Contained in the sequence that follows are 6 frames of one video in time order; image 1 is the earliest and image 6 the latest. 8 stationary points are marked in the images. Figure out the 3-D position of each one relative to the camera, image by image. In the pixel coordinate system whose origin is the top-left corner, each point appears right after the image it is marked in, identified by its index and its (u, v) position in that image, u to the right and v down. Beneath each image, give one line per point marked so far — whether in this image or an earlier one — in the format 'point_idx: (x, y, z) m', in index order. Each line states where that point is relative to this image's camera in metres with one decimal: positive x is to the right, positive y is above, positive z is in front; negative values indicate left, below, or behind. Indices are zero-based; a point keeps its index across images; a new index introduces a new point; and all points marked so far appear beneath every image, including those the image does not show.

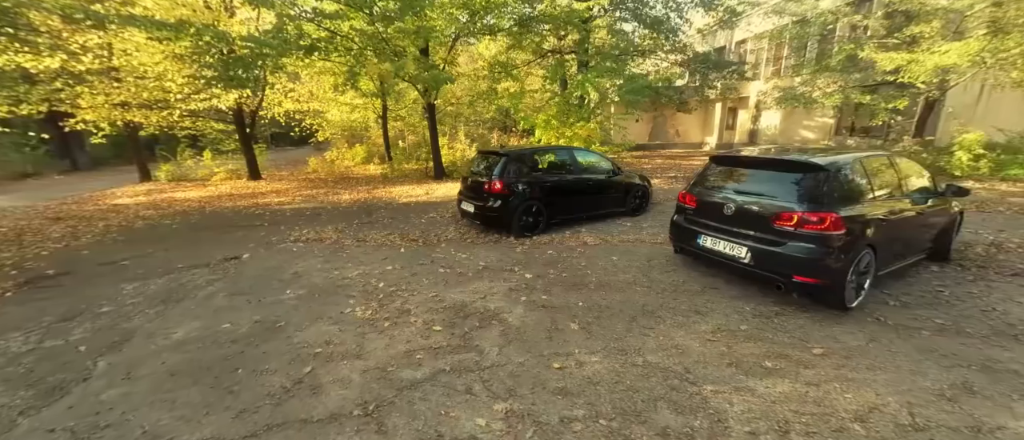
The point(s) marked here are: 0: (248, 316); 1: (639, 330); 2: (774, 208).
0: (-2.8, -1.0, +4.1) m
1: (+1.2, -1.0, +3.6) m
2: (+2.7, +0.2, +4.0) m
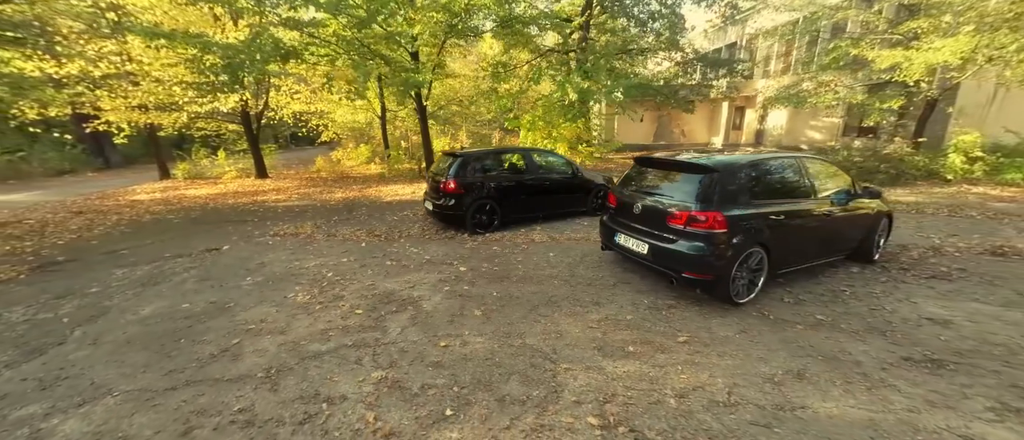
0: (-3.7, -0.9, +4.7) m
1: (+0.2, -1.0, +4.0) m
2: (+1.7, +0.2, +4.3) m
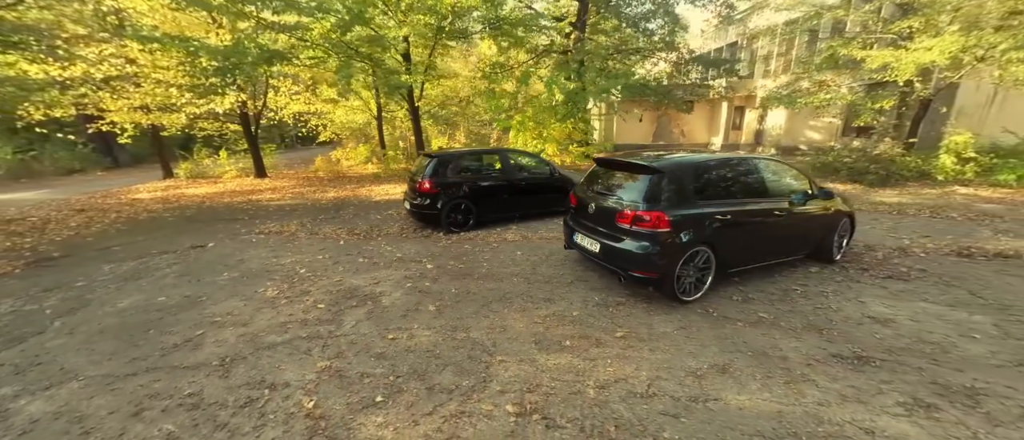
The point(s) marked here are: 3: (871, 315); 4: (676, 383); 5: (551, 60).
0: (-4.2, -0.9, +5.0) m
1: (-0.3, -1.0, +4.2) m
2: (+1.2, +0.2, +4.4) m
3: (+3.8, -1.0, +4.1) m
4: (+1.3, -1.3, +3.1) m
5: (+1.6, +6.4, +15.6) m
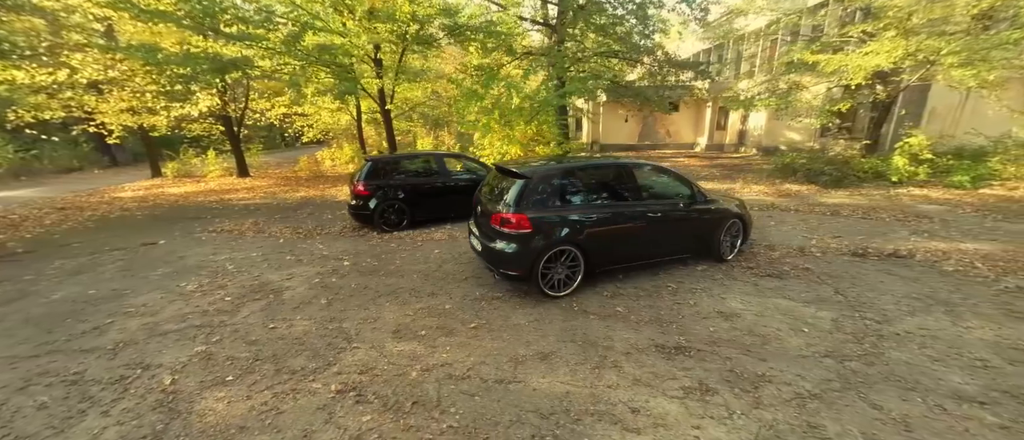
0: (-5.6, -0.9, +5.5) m
1: (-1.7, -1.0, +4.6) m
2: (-0.2, +0.1, +4.8) m
3: (+2.4, -1.0, +4.4) m
4: (-0.2, -1.3, +3.4) m
5: (+0.5, +6.4, +16.0) m
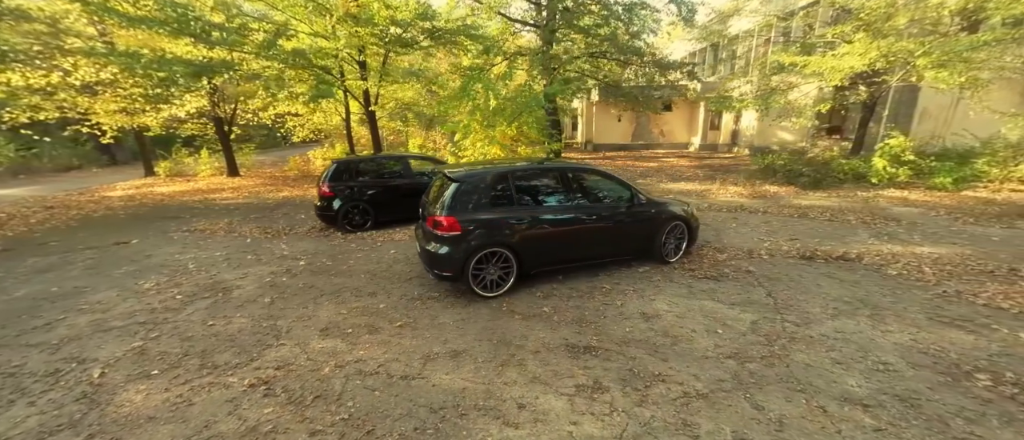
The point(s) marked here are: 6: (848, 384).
0: (-6.4, -0.9, +5.7) m
1: (-2.5, -1.0, +4.8) m
2: (-1.0, +0.1, +4.9) m
3: (+1.6, -1.1, +4.6) m
4: (-1.0, -1.3, +3.6) m
5: (-0.1, +6.4, +16.1) m
6: (+3.0, -1.4, +3.4) m
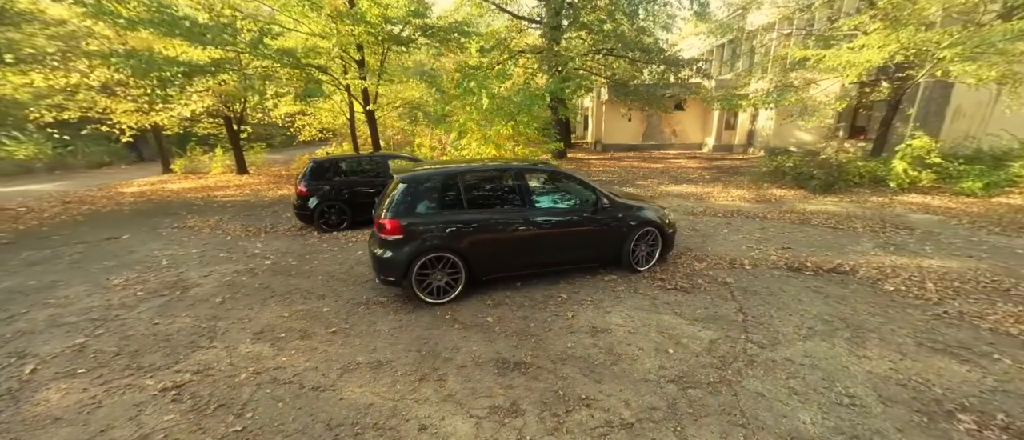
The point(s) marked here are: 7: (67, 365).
0: (-7.0, -0.9, +5.9) m
1: (-3.1, -1.0, +4.8) m
2: (-1.6, +0.1, +4.8) m
3: (+0.9, -1.1, +4.3) m
4: (-1.7, -1.4, +3.5) m
5: (+0.1, +6.4, +15.8) m
6: (+2.3, -1.5, +3.1) m
7: (-4.2, -1.4, +3.7) m
